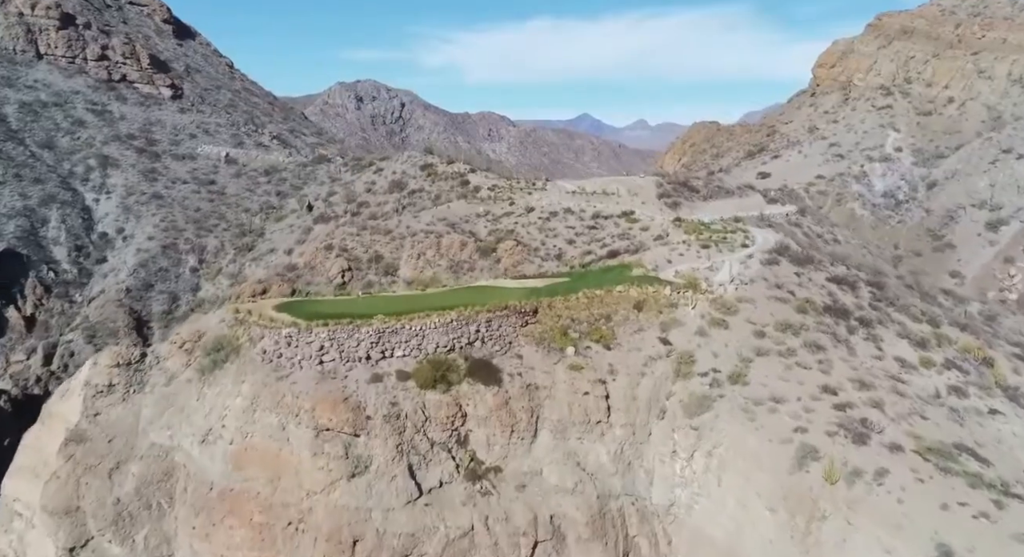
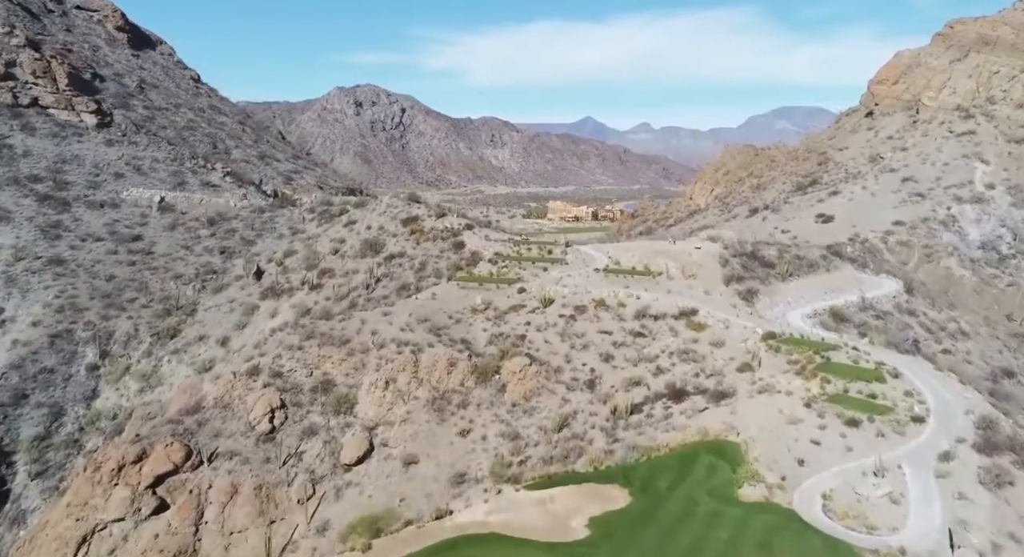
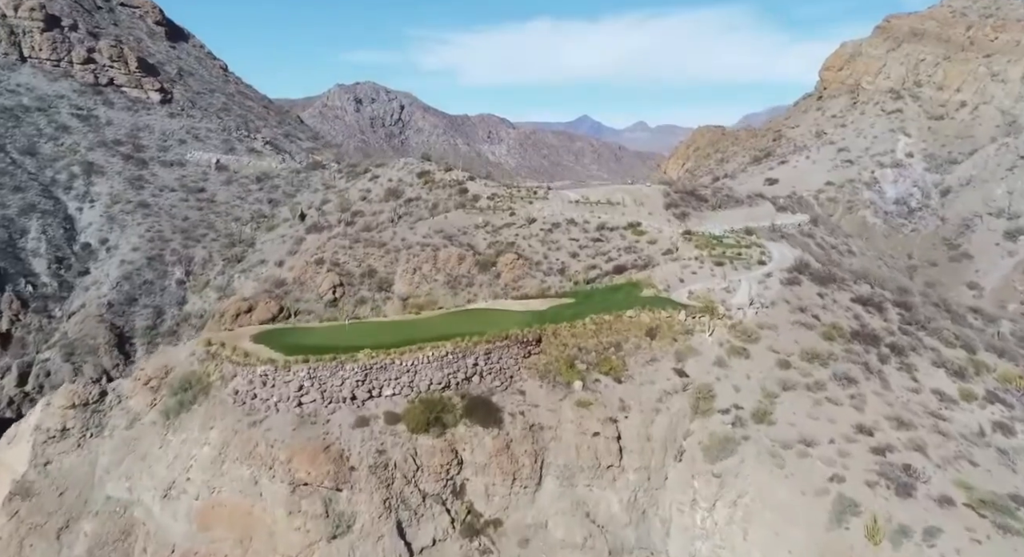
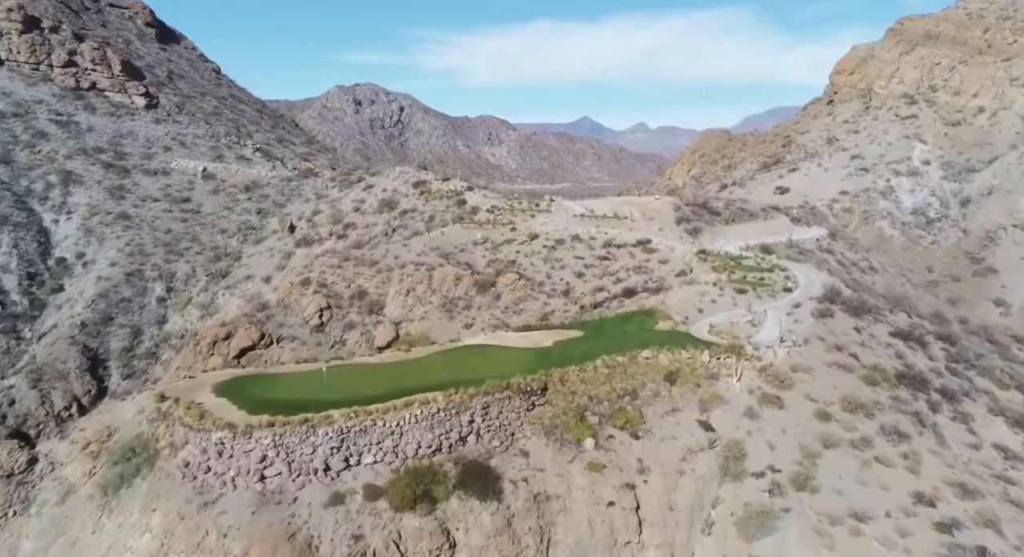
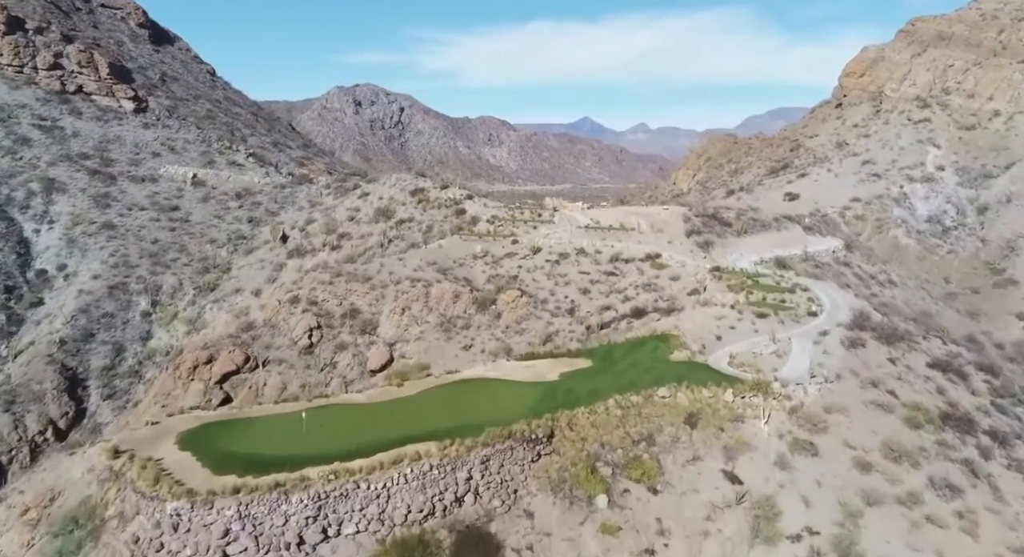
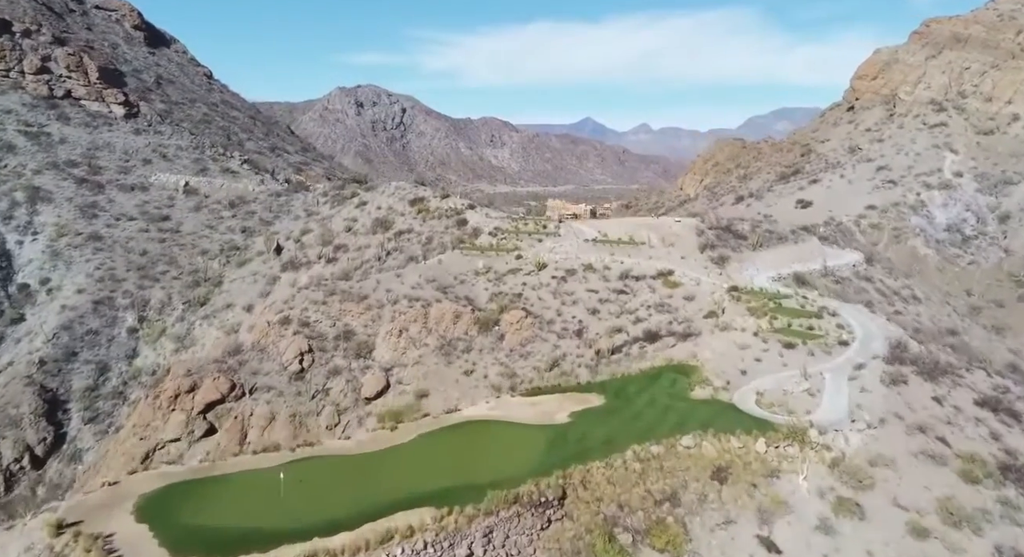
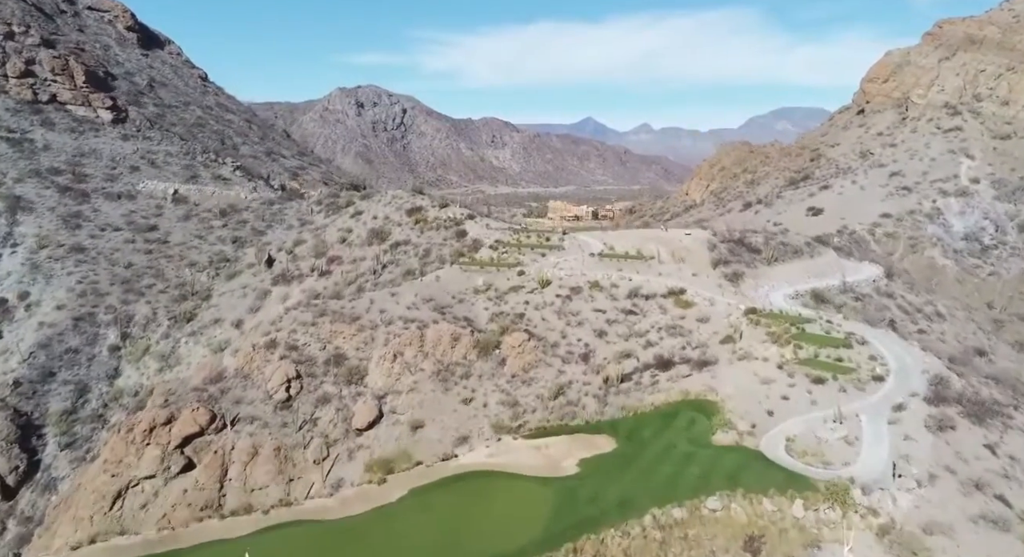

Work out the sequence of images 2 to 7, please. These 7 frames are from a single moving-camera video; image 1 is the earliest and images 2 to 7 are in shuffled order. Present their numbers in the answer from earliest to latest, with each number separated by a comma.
3, 4, 5, 6, 7, 2
